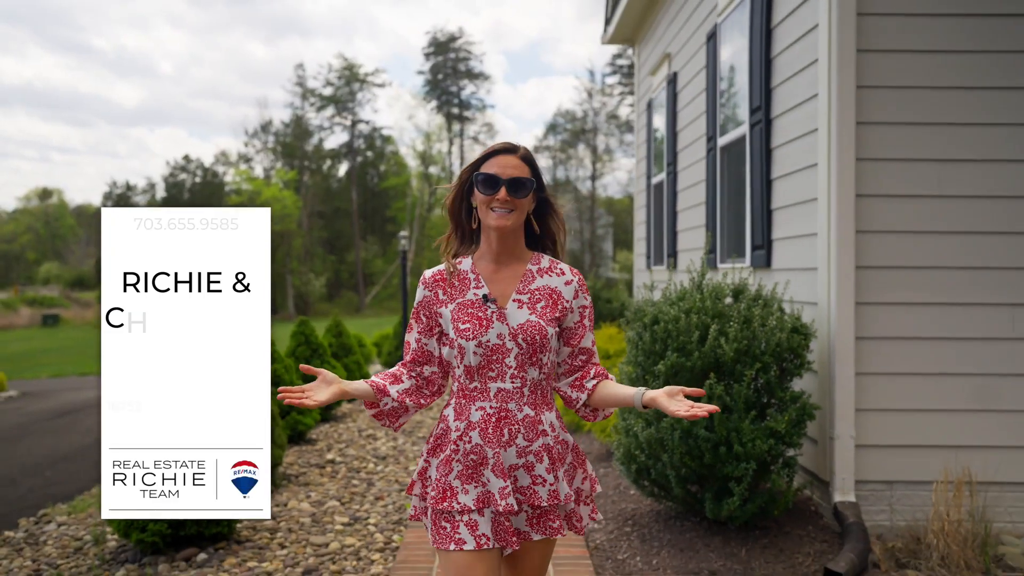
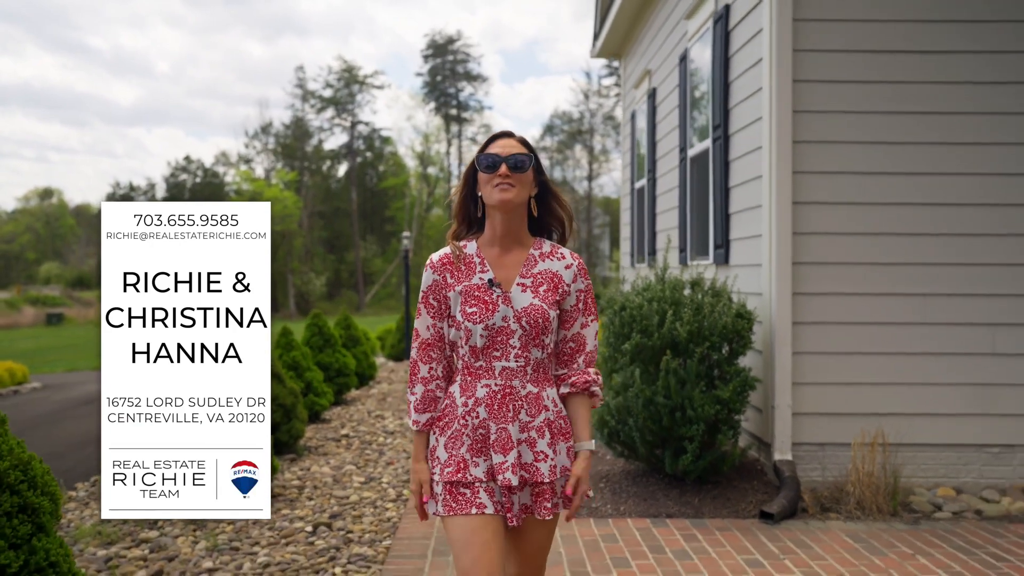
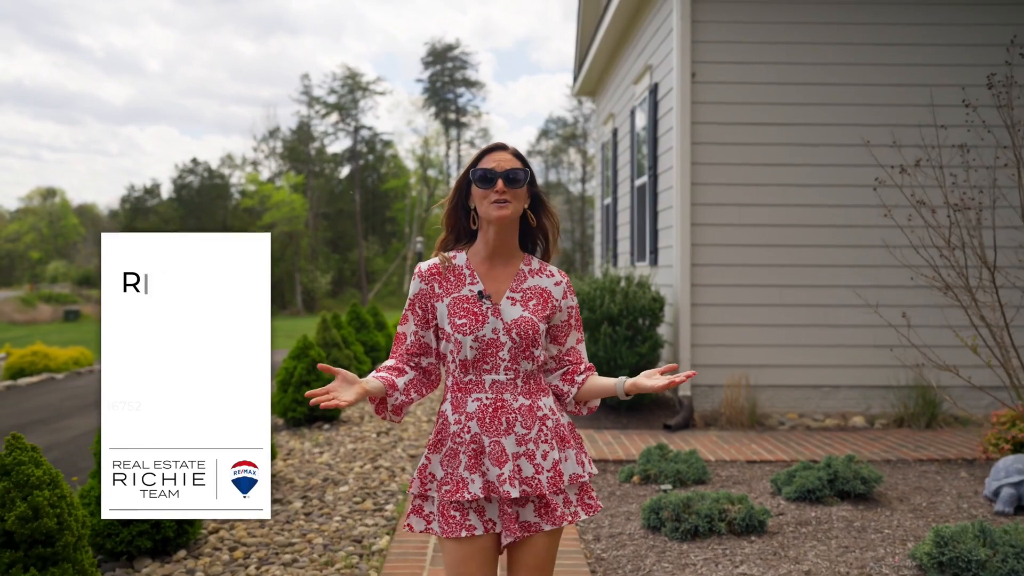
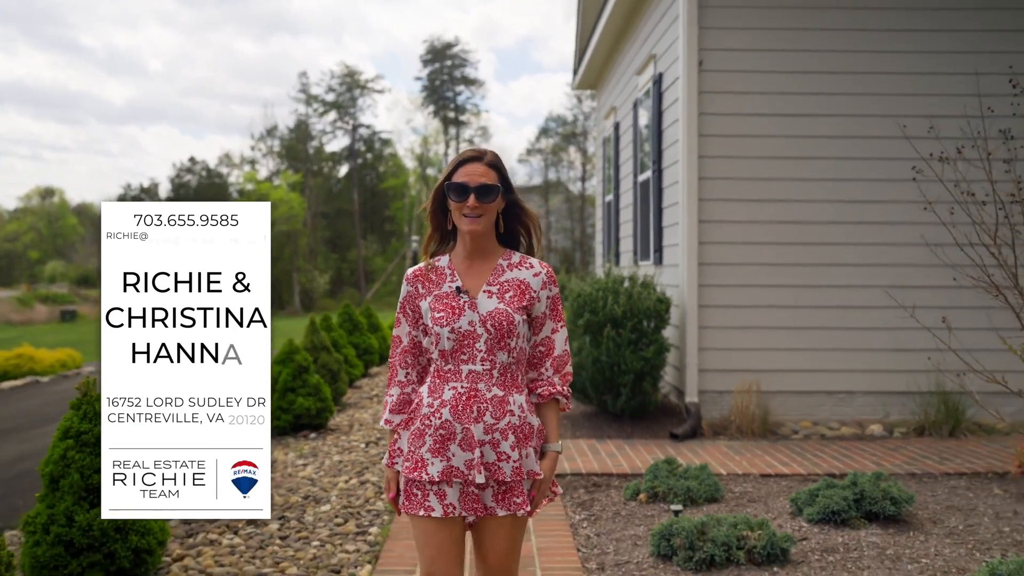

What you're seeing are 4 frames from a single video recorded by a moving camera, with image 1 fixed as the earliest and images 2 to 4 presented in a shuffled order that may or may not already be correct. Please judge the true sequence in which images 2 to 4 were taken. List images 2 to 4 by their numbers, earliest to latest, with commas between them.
2, 4, 3
